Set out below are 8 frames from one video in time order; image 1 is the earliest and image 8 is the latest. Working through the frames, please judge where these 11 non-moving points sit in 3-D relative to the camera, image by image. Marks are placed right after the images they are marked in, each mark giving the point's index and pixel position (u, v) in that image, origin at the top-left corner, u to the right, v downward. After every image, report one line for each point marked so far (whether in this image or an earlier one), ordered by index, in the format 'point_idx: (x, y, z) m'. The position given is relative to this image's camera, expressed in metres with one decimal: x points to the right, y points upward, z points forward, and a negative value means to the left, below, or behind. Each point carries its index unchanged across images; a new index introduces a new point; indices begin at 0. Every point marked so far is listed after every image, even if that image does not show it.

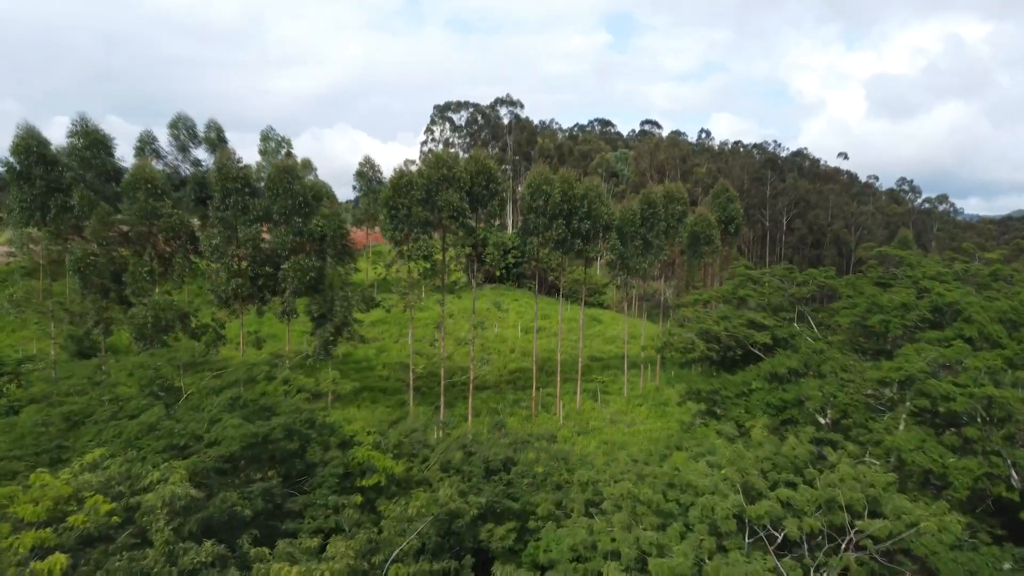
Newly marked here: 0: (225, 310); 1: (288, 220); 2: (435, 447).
0: (-6.8, -0.5, +19.6) m
1: (-5.2, +1.6, +18.9) m
2: (-1.3, -2.7, +14.2) m
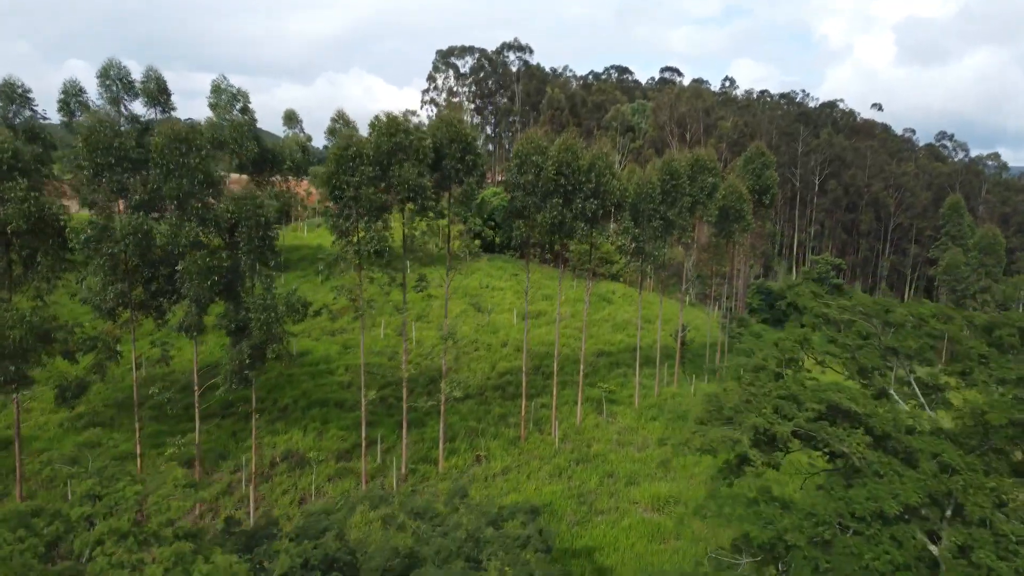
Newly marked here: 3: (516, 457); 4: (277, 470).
0: (-7.3, -0.6, +15.0) m
1: (-5.7, +1.4, +14.2) m
2: (-1.9, -3.2, +9.7) m
3: (+0.1, -4.0, +19.3) m
4: (-4.9, -3.8, +17.2) m
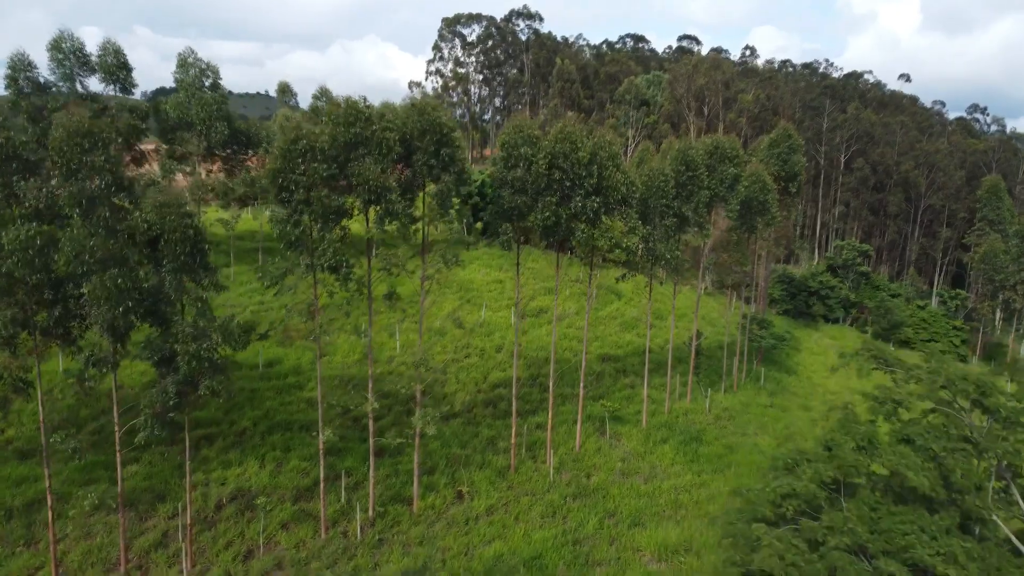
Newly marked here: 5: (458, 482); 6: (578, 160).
0: (-7.6, -0.9, +12.5) m
1: (-6.0, +1.0, +11.6) m
2: (-2.3, -3.8, +7.2) m
3: (-0.2, -4.2, +16.9) m
4: (-5.2, -4.1, +14.8) m
5: (-1.1, -4.0, +16.9) m
6: (+1.2, +2.5, +16.3) m
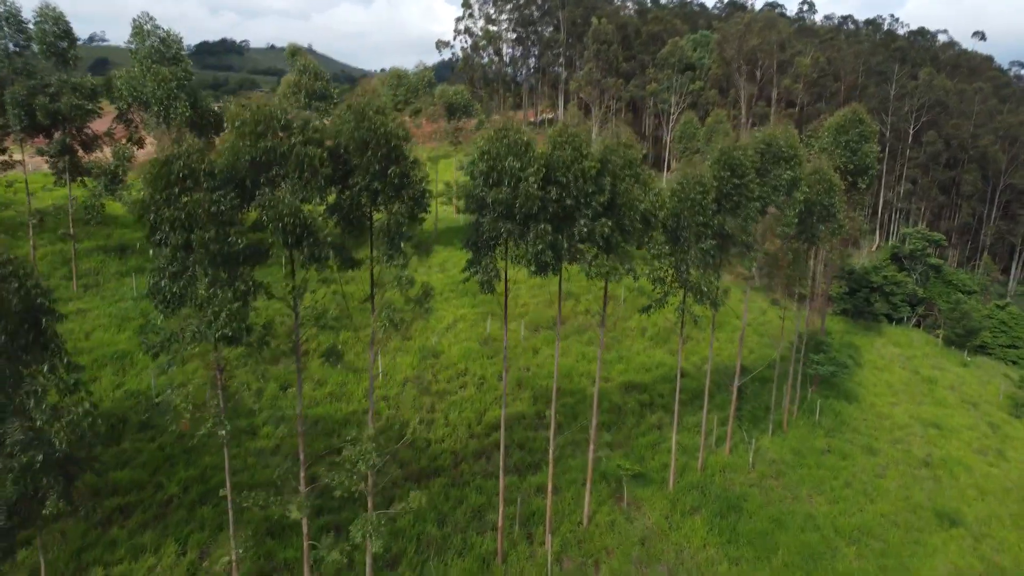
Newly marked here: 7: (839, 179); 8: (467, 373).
0: (-8.0, -1.8, +9.2) m
1: (-6.4, +0.1, +8.1) m
2: (-3.1, -5.0, +3.8) m
3: (-0.4, -4.9, +13.3) m
4: (-5.5, -4.8, +11.5) m
5: (-1.4, -4.7, +13.4) m
6: (+1.0, +1.7, +12.3) m
7: (+7.6, +2.6, +19.3) m
8: (-1.1, -2.0, +19.8) m
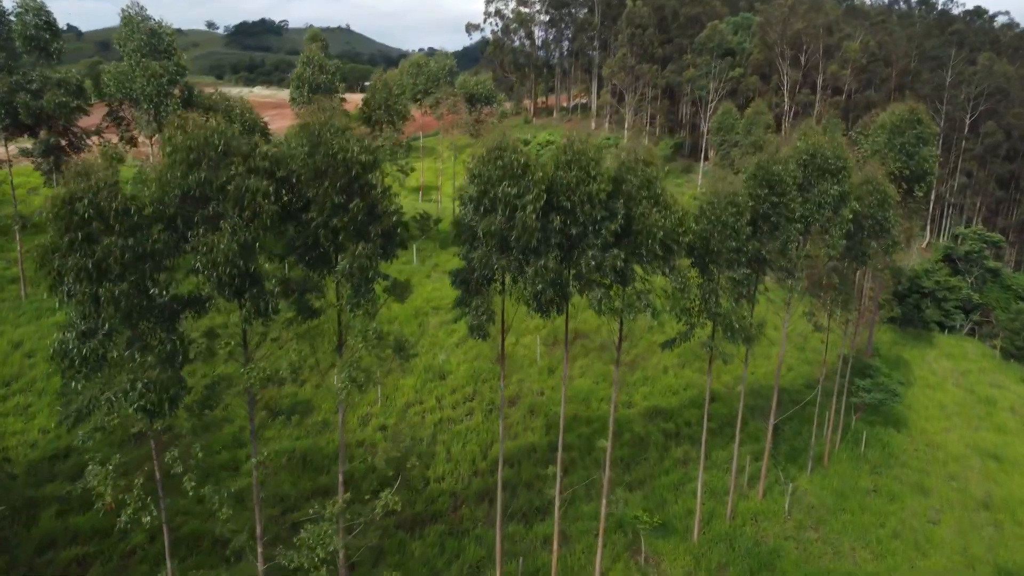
0: (-8.2, -2.3, +7.8) m
1: (-6.7, -0.5, +6.6) m
2: (-3.6, -5.7, +2.3) m
3: (-0.5, -5.4, +11.7) m
4: (-5.7, -5.3, +10.1) m
5: (-1.4, -5.2, +11.8) m
6: (+1.0, +1.1, +10.5) m
7: (+7.9, +2.1, +17.2) m
8: (-0.8, -2.4, +18.1) m
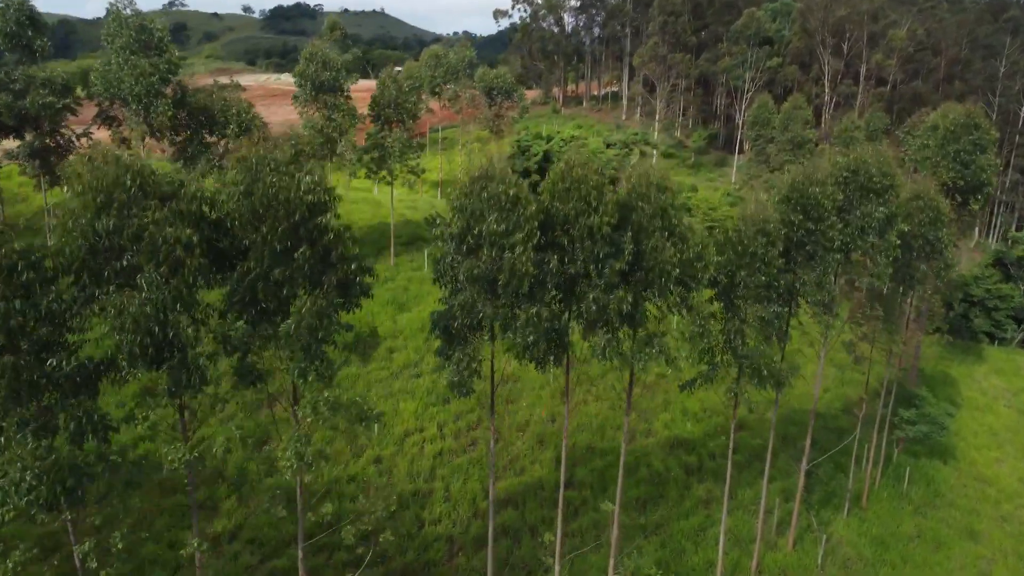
0: (-8.5, -2.8, +6.8) m
1: (-7.0, -1.0, +5.5) m
2: (-4.1, -6.3, +1.1) m
3: (-0.6, -5.9, +10.4) m
4: (-5.9, -5.8, +9.0) m
5: (-1.5, -5.7, +10.5) m
6: (+0.9, +0.6, +8.9) m
7: (+8.1, +1.6, +15.4) m
8: (-0.7, -2.8, +16.8) m
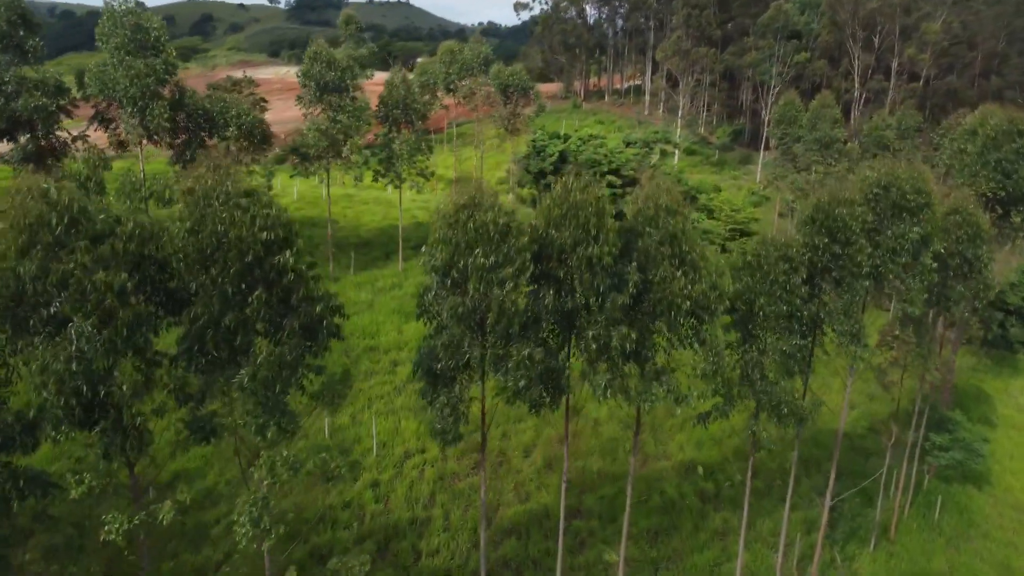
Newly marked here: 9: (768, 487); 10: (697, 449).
0: (-8.7, -3.2, +6.2) m
1: (-7.2, -1.4, +4.8) m
2: (-4.4, -6.8, +0.4) m
3: (-0.7, -6.3, +9.6) m
4: (-6.0, -6.1, +8.4) m
5: (-1.6, -6.0, +9.8) m
6: (+0.8, +0.2, +8.1) m
7: (+8.2, +1.2, +14.3) m
8: (-0.6, -3.1, +15.9) m
9: (+5.0, -3.9, +16.1) m
10: (+3.7, -3.3, +16.7) m
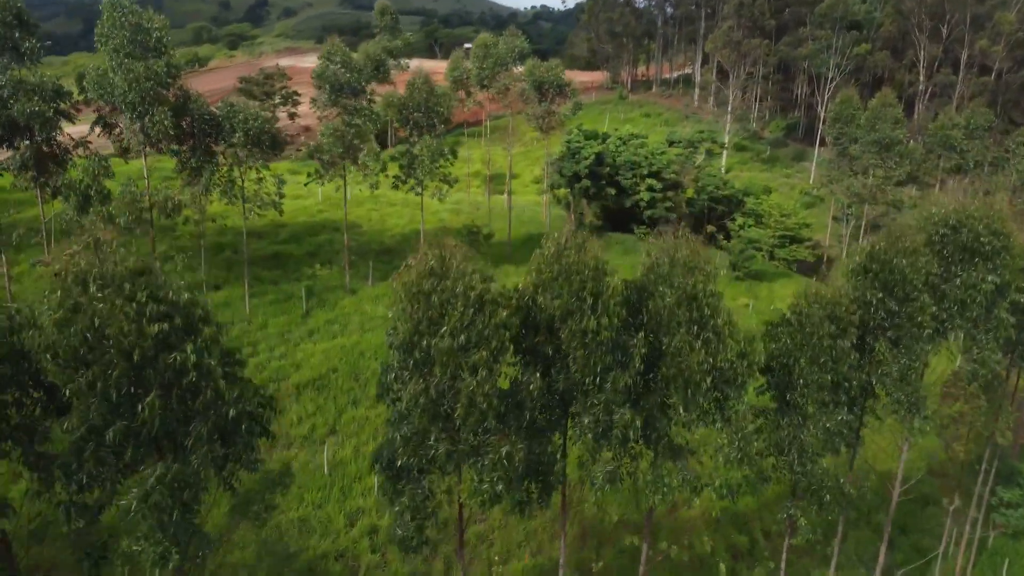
0: (-9.0, -3.7, +5.4) m
1: (-7.5, -1.9, +3.9) m
2: (-5.2, -7.5, -0.6) m
3: (-0.9, -6.9, +8.3) m
4: (-6.3, -6.7, +7.4) m
5: (-1.8, -6.6, +8.6) m
6: (+0.6, -0.4, +6.6) m
7: (+8.4, +0.6, +12.4) m
8: (-0.3, -3.5, +14.6) m
9: (+5.2, -4.5, +14.5) m
10: (+4.0, -3.9, +15.1) m
